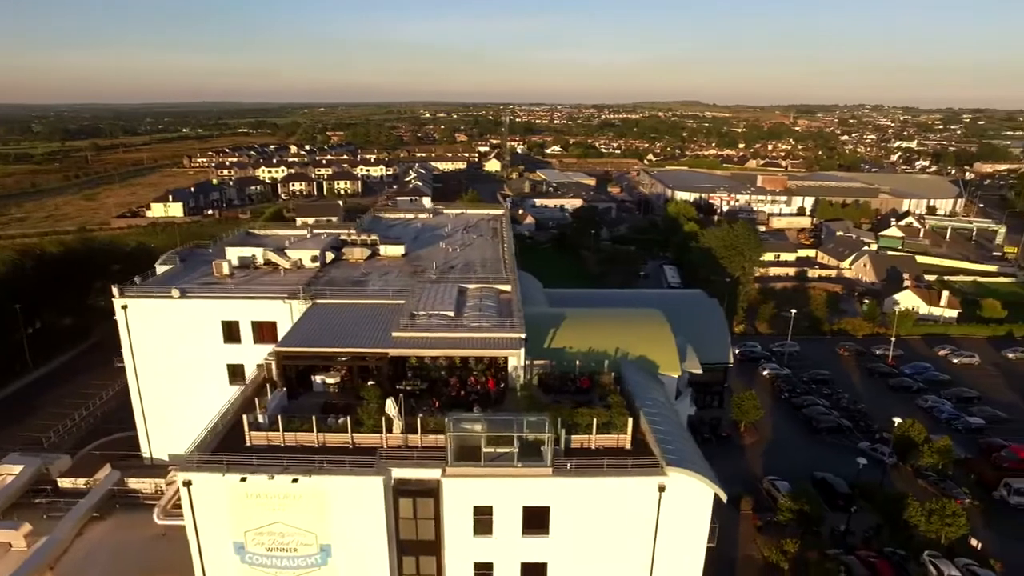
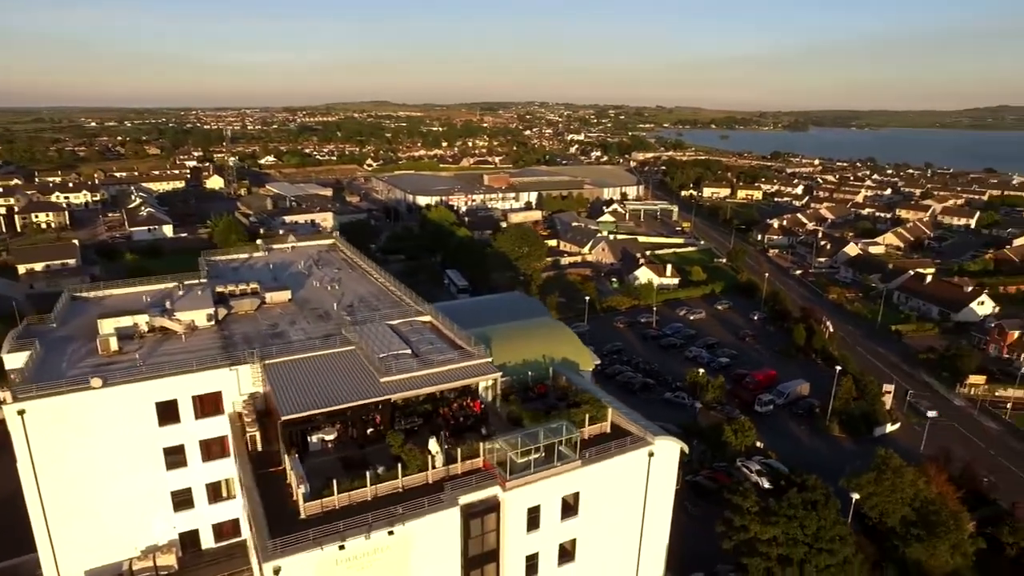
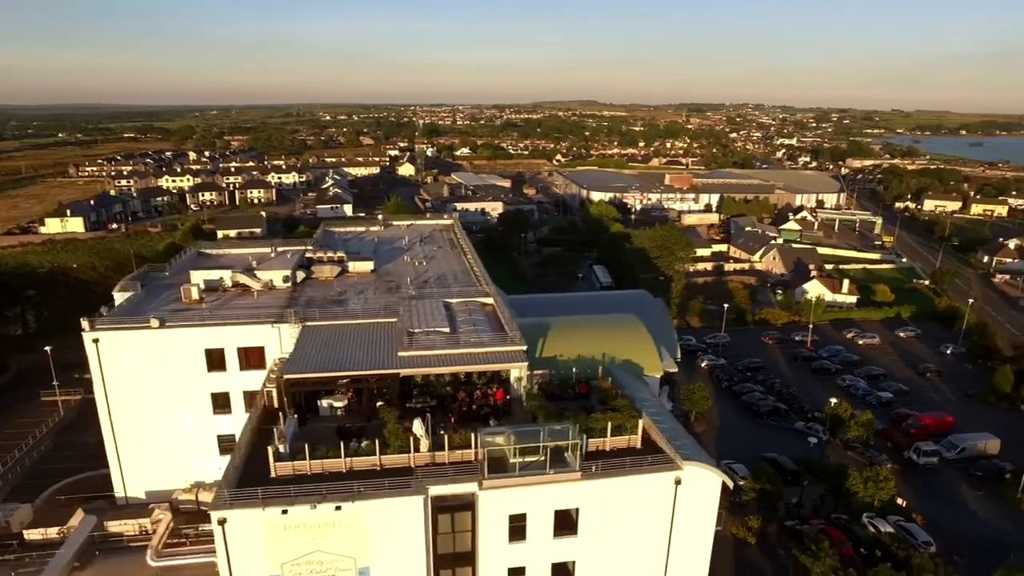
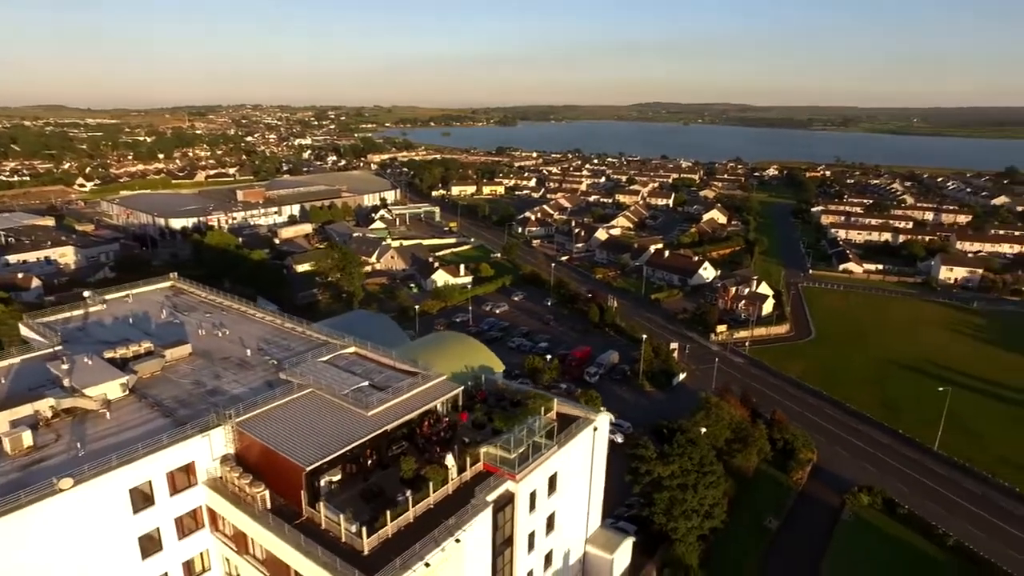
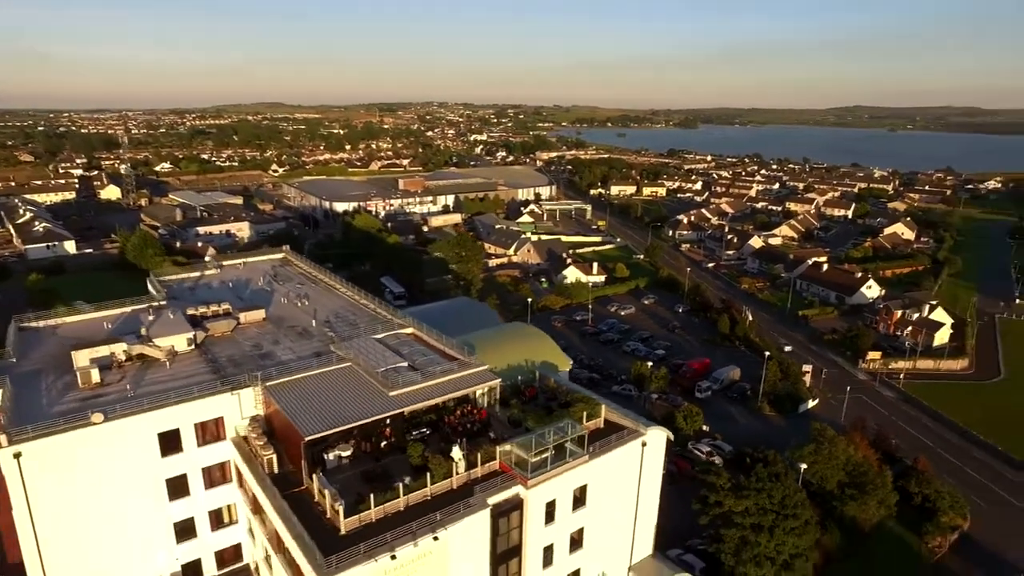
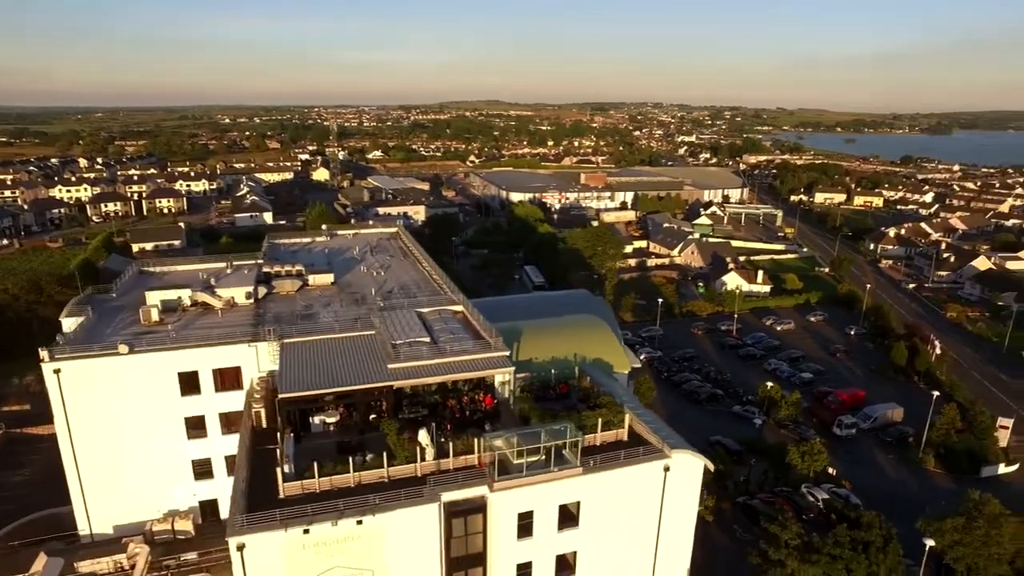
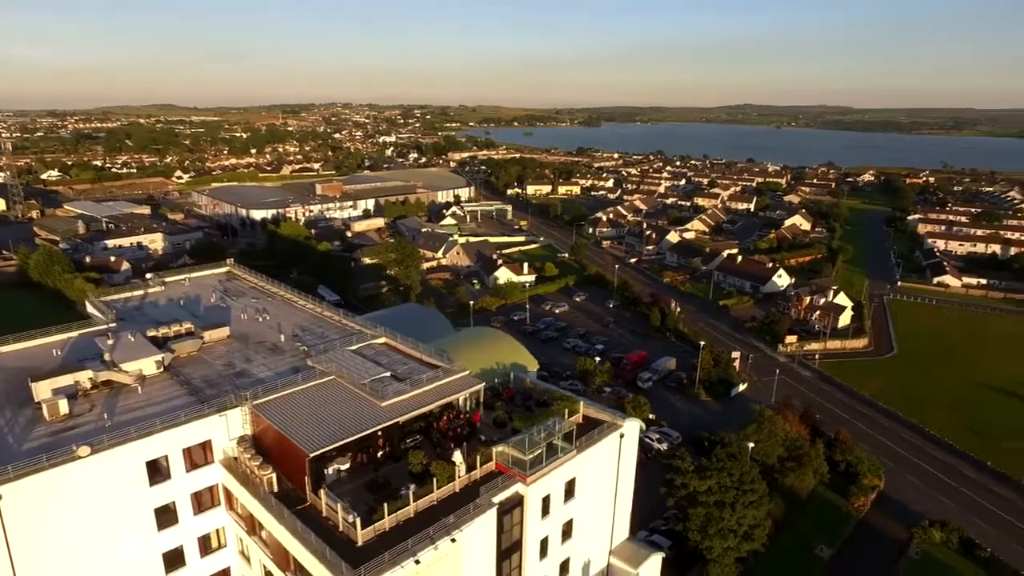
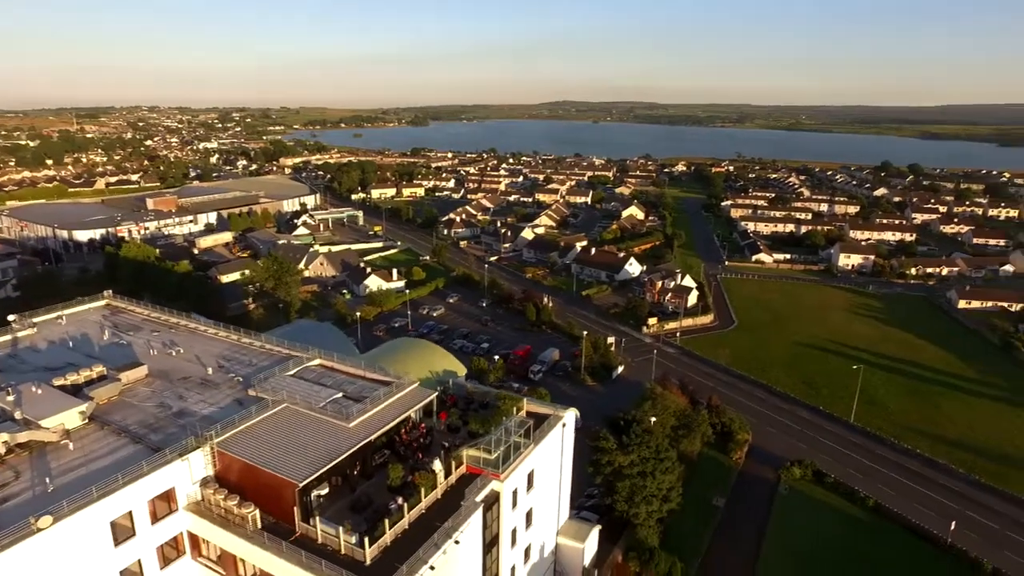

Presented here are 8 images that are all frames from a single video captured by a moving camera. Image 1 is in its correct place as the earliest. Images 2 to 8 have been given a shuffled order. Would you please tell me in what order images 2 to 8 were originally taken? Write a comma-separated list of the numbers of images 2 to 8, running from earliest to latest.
3, 6, 2, 5, 7, 4, 8
